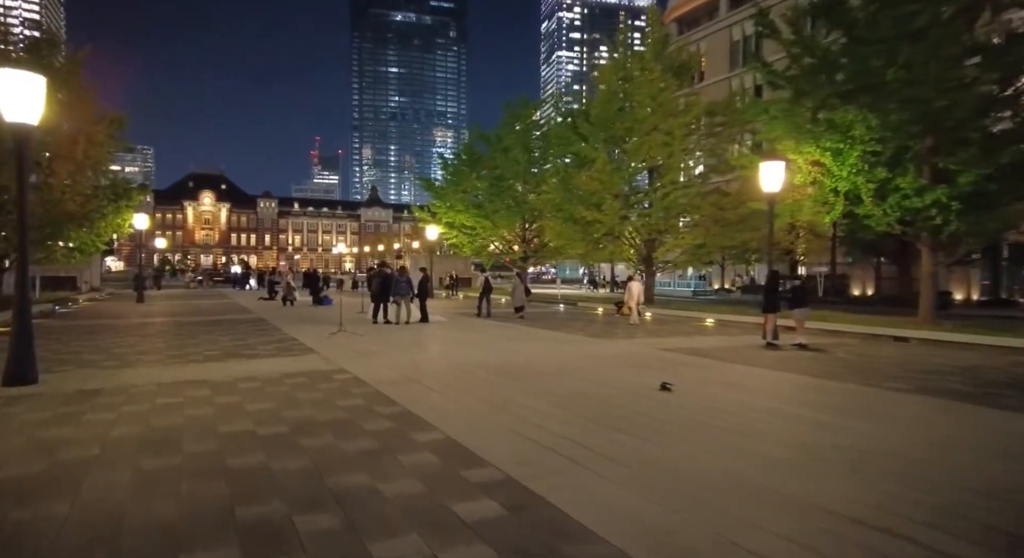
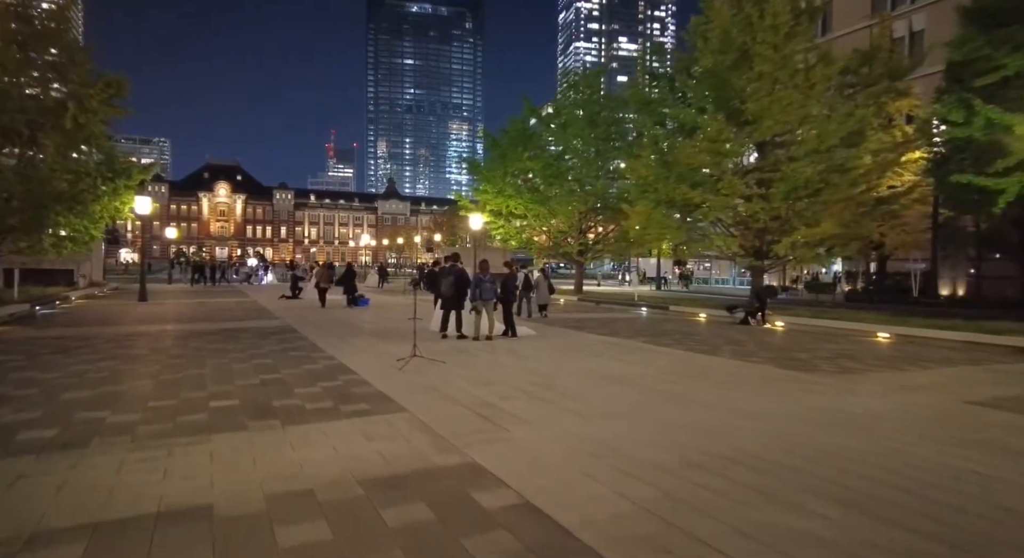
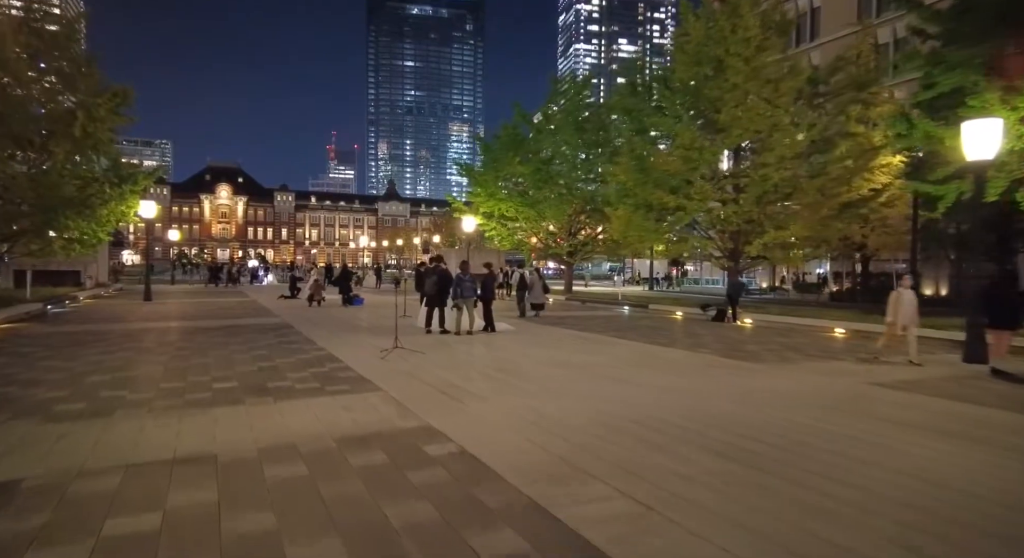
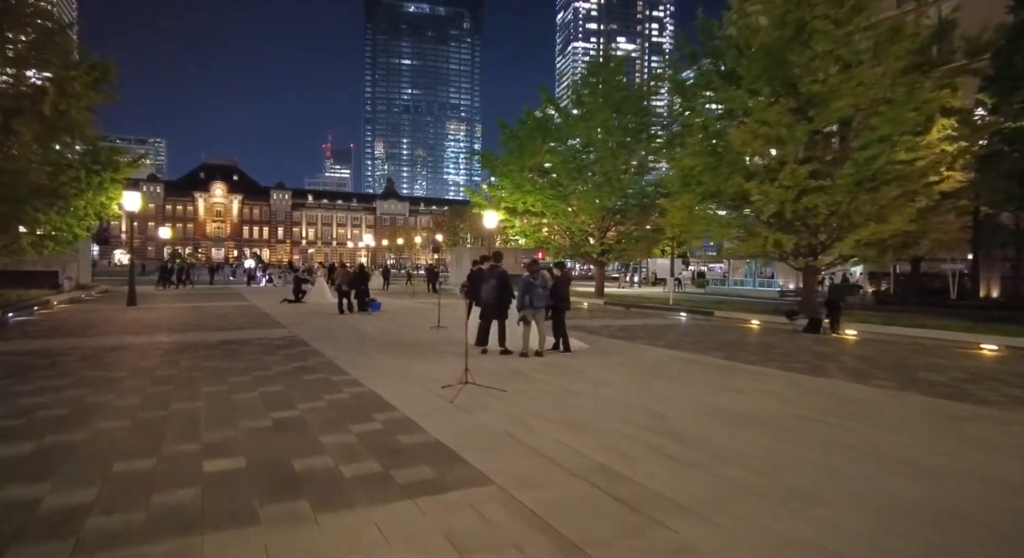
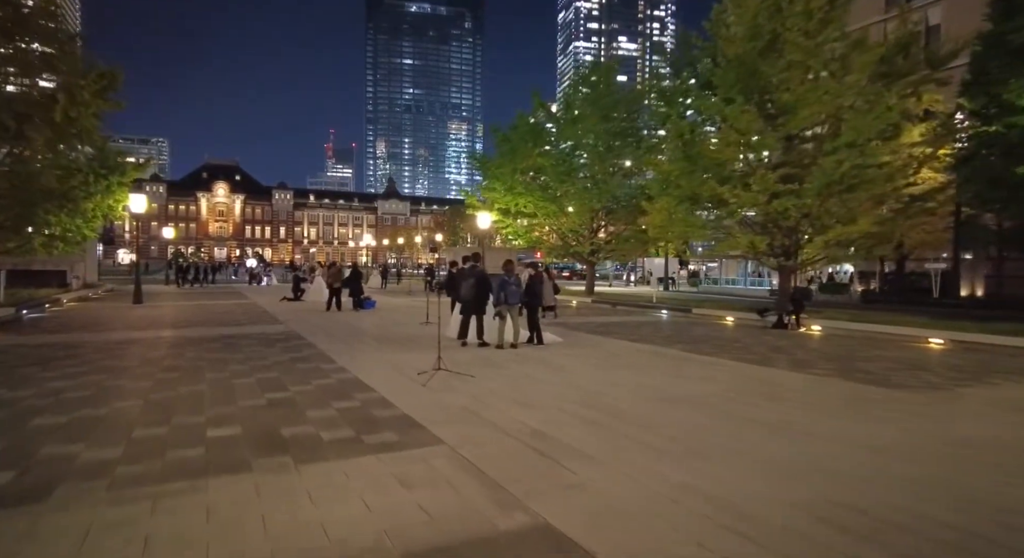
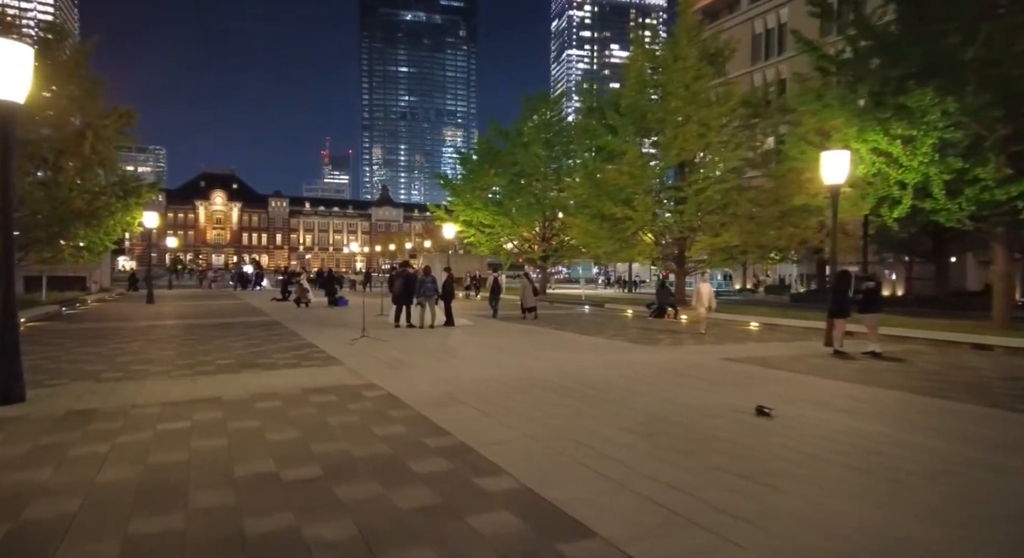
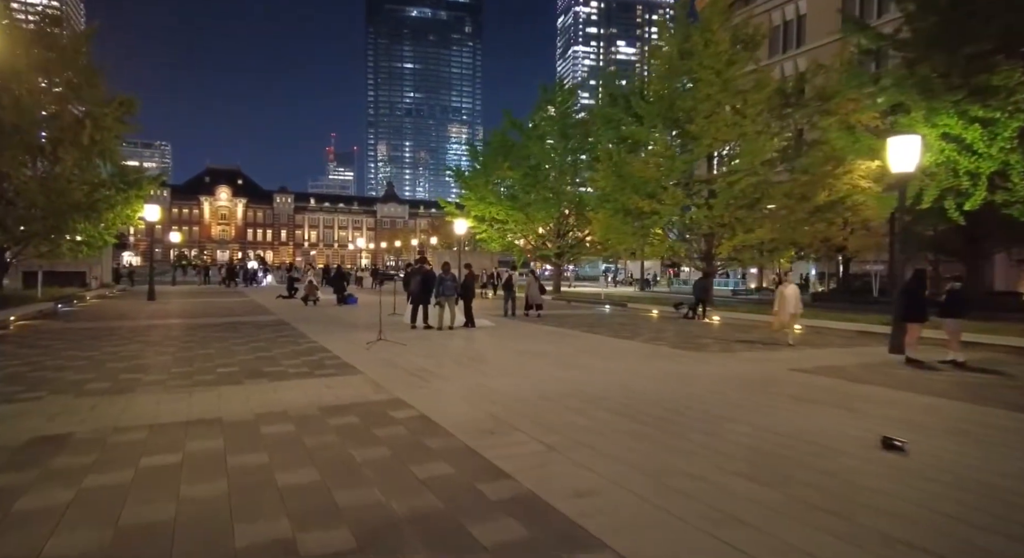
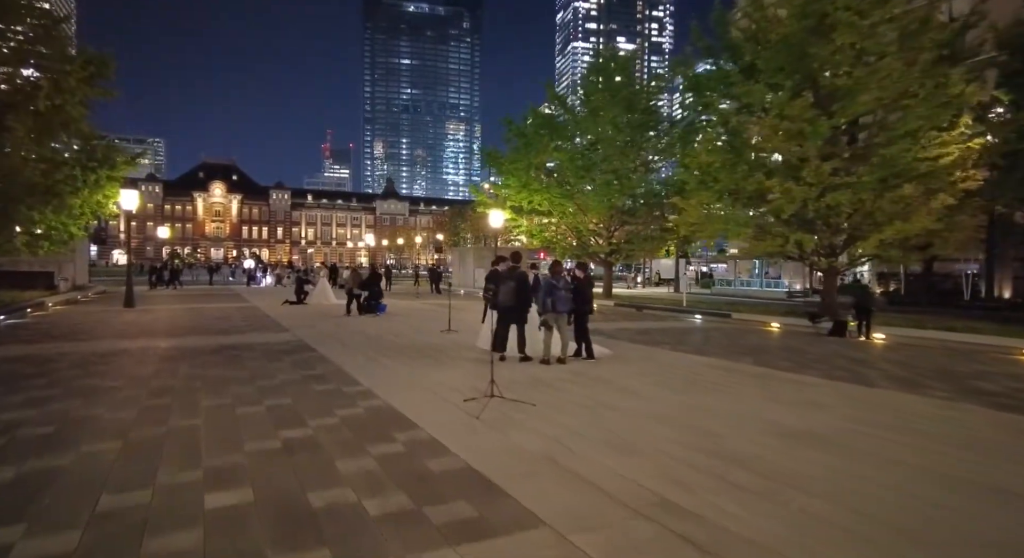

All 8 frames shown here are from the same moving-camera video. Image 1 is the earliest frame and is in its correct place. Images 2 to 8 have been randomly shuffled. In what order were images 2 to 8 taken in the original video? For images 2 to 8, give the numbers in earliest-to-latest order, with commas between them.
6, 7, 3, 2, 5, 4, 8
